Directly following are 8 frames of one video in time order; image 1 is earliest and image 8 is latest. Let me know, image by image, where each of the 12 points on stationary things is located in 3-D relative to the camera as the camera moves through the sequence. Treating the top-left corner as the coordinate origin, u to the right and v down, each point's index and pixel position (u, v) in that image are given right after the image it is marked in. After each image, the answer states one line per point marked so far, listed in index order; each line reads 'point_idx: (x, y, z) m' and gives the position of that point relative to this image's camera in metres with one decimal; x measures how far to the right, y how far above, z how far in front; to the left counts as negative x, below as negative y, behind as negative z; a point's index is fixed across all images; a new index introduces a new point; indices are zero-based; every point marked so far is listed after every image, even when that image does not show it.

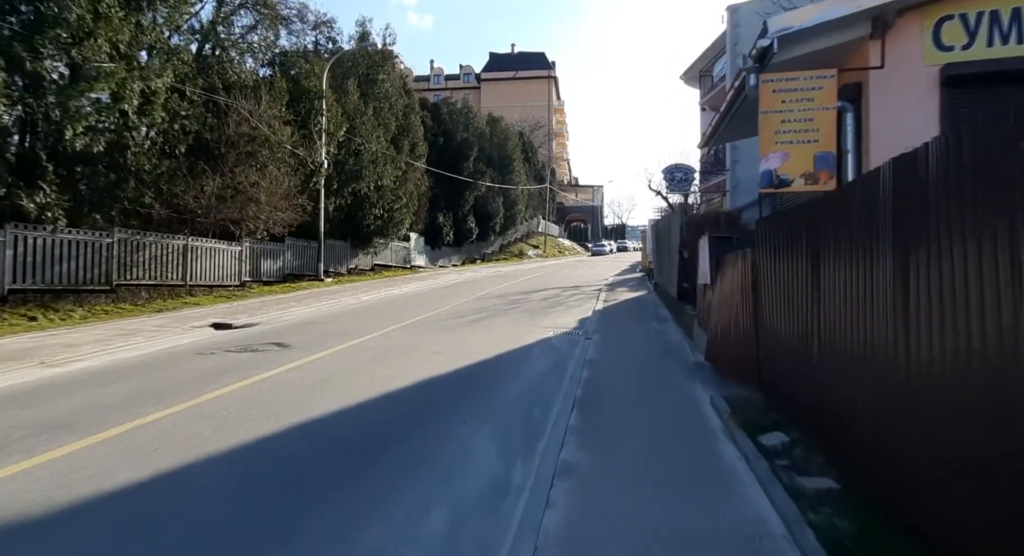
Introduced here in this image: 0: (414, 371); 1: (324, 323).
0: (-1.7, -1.7, +11.2) m
1: (-5.4, -1.3, +17.9) m
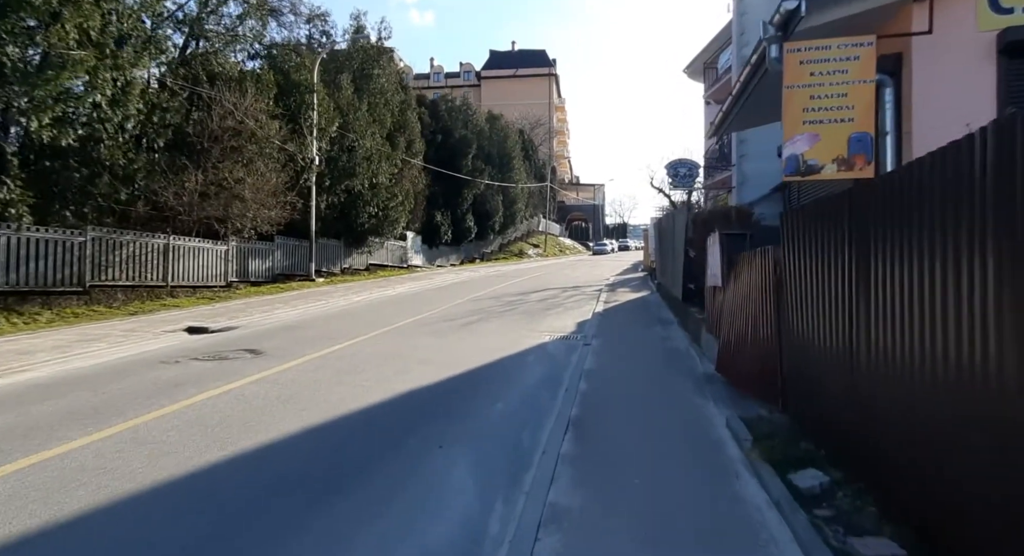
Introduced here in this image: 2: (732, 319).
0: (-1.9, -1.7, +10.1) m
1: (-5.6, -1.4, +16.8) m
2: (+3.3, -0.6, +9.1) m
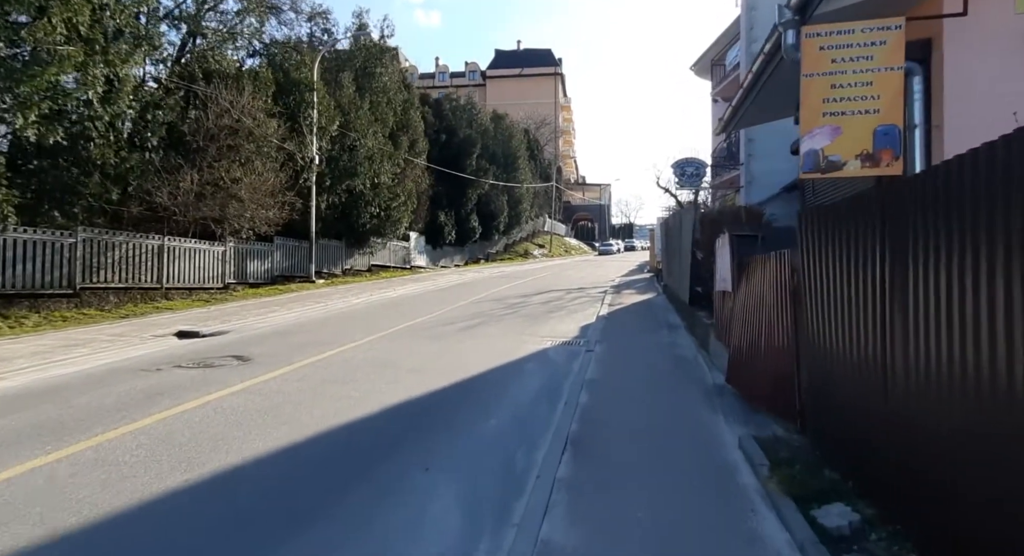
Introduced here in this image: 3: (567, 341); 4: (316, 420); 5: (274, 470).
0: (-2.0, -1.8, +9.5) m
1: (-5.6, -1.4, +16.3) m
2: (+3.2, -0.7, +8.5) m
3: (+1.3, -1.5, +14.5) m
4: (-2.5, -1.8, +8.0) m
5: (-2.4, -1.9, +6.2) m
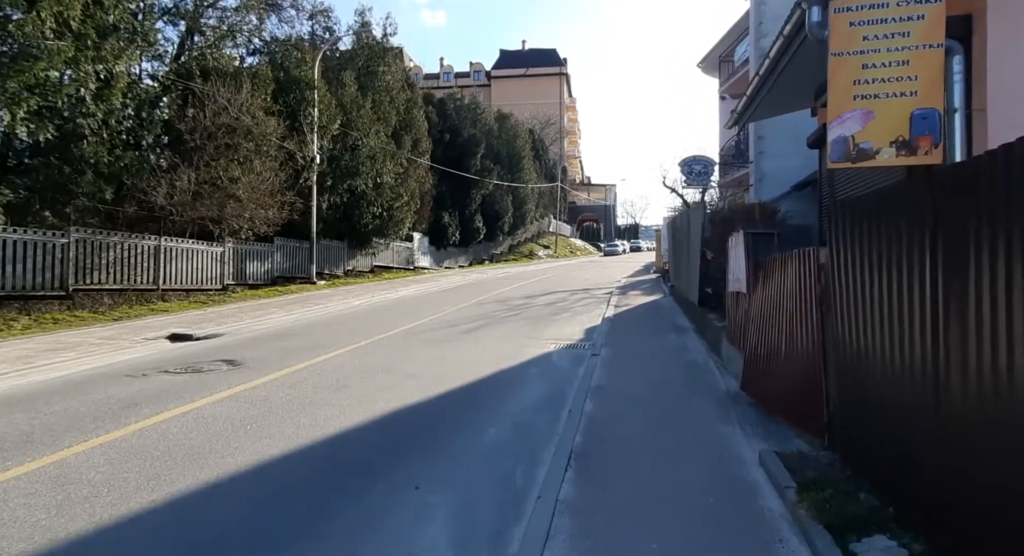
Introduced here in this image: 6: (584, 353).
0: (-2.0, -1.8, +9.0) m
1: (-5.5, -1.5, +15.8) m
2: (+3.2, -0.7, +7.9) m
3: (+1.3, -1.5, +13.9) m
4: (-2.5, -1.8, +7.4) m
5: (-2.4, -1.9, +5.6) m
6: (+1.5, -1.6, +12.8) m
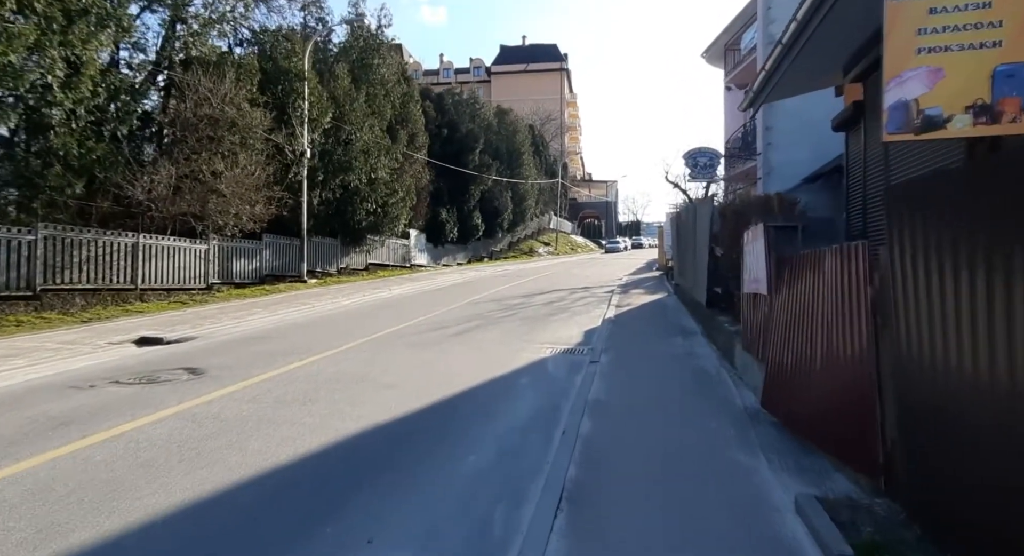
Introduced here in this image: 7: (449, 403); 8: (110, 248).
0: (-2.1, -1.8, +7.9) m
1: (-5.7, -1.4, +14.7) m
2: (+3.0, -0.7, +6.8) m
3: (+1.2, -1.5, +12.8) m
4: (-2.7, -1.8, +6.4) m
5: (-2.6, -1.9, +4.6) m
6: (+1.3, -1.5, +11.7) m
7: (-0.9, -1.7, +8.6) m
8: (-12.8, +1.0, +19.7) m
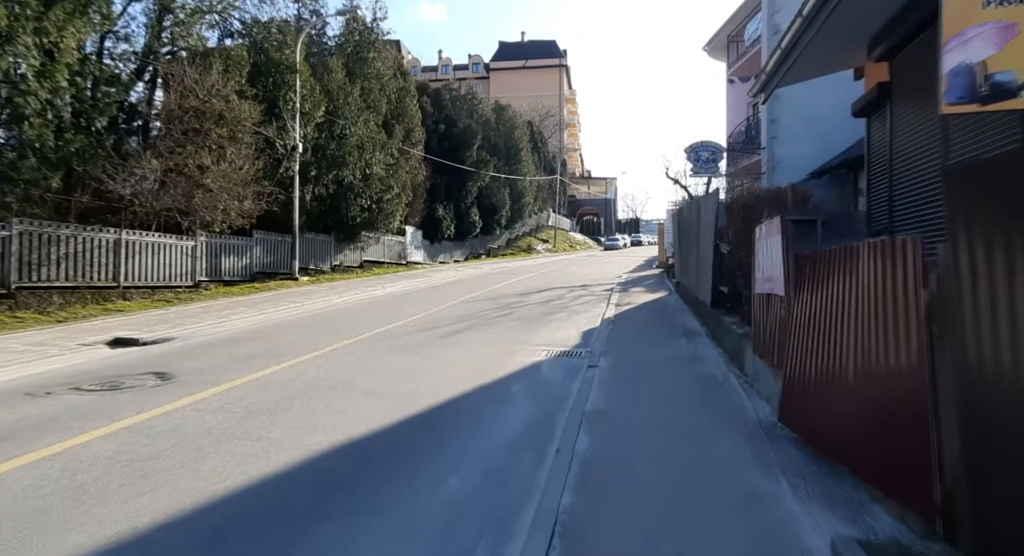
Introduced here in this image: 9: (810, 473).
0: (-2.2, -1.8, +7.2) m
1: (-5.8, -1.4, +14.0) m
2: (+2.9, -0.7, +6.1) m
3: (+1.0, -1.4, +12.1) m
4: (-2.8, -1.8, +5.6) m
5: (-2.7, -1.9, +3.8) m
6: (+1.2, -1.5, +10.9) m
7: (-1.0, -1.7, +7.9) m
8: (-13.0, +1.0, +18.9) m
9: (+2.6, -1.6, +5.4) m
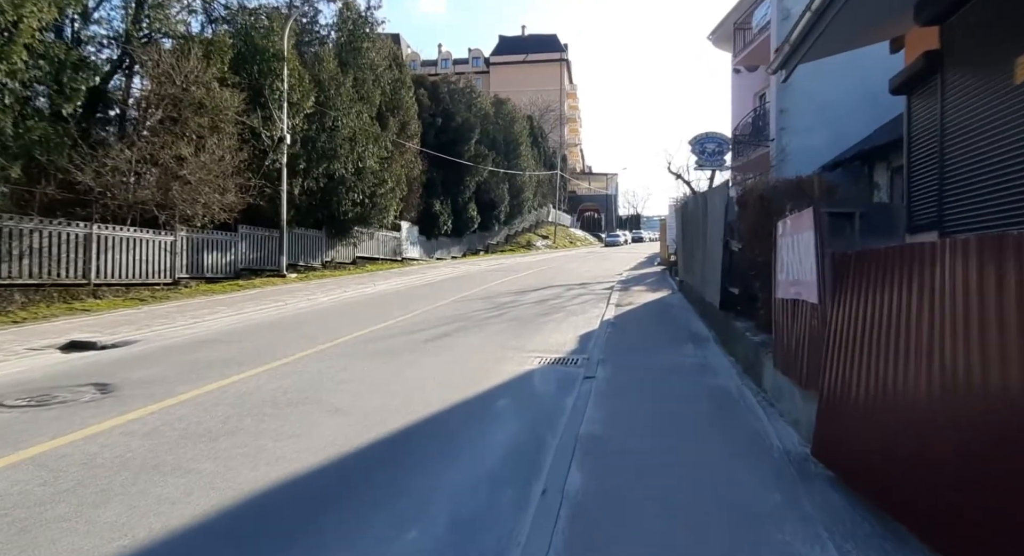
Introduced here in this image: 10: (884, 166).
0: (-2.4, -1.8, +6.1) m
1: (-6.0, -1.4, +12.8) m
2: (+2.7, -0.7, +4.9) m
3: (+0.8, -1.4, +11.0) m
4: (-3.0, -1.9, +4.5) m
5: (-2.9, -2.0, +2.7) m
6: (+1.0, -1.5, +9.8) m
7: (-1.2, -1.7, +6.7) m
8: (-13.1, +1.1, +17.8) m
9: (+2.4, -1.7, +4.3) m
10: (+10.8, +3.3, +17.9) m
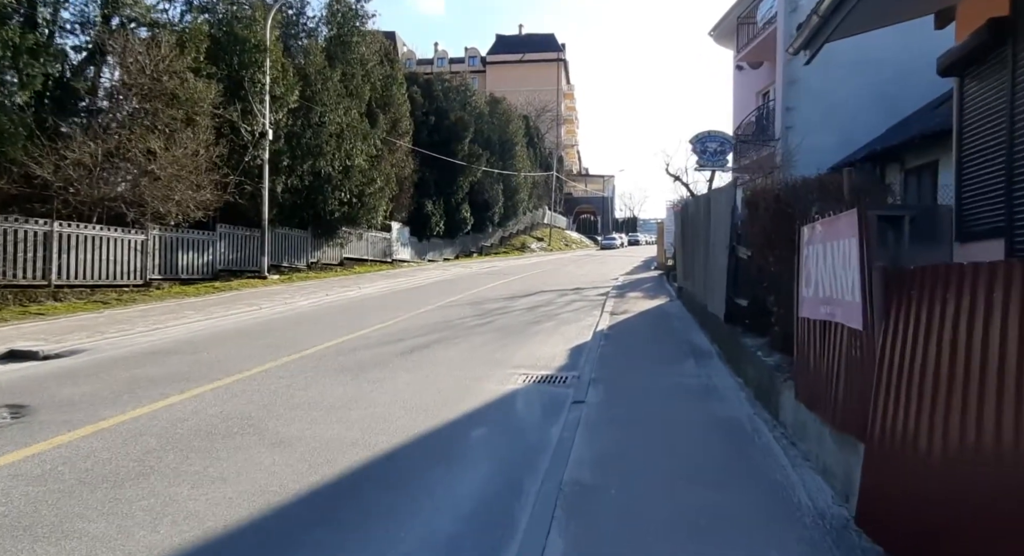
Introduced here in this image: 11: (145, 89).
0: (-2.7, -1.9, +4.9) m
1: (-6.3, -1.4, +11.7) m
2: (+2.5, -0.8, +3.8) m
3: (+0.5, -1.6, +9.8) m
4: (-3.3, -1.9, +3.3) m
5: (-3.1, -2.1, +1.5) m
6: (+0.7, -1.7, +8.7) m
7: (-1.4, -1.9, +5.6) m
8: (-13.4, +1.1, +16.6) m
9: (+2.2, -1.8, +3.2) m
10: (+10.5, +3.0, +16.9) m
11: (-11.6, +6.0, +19.5) m
